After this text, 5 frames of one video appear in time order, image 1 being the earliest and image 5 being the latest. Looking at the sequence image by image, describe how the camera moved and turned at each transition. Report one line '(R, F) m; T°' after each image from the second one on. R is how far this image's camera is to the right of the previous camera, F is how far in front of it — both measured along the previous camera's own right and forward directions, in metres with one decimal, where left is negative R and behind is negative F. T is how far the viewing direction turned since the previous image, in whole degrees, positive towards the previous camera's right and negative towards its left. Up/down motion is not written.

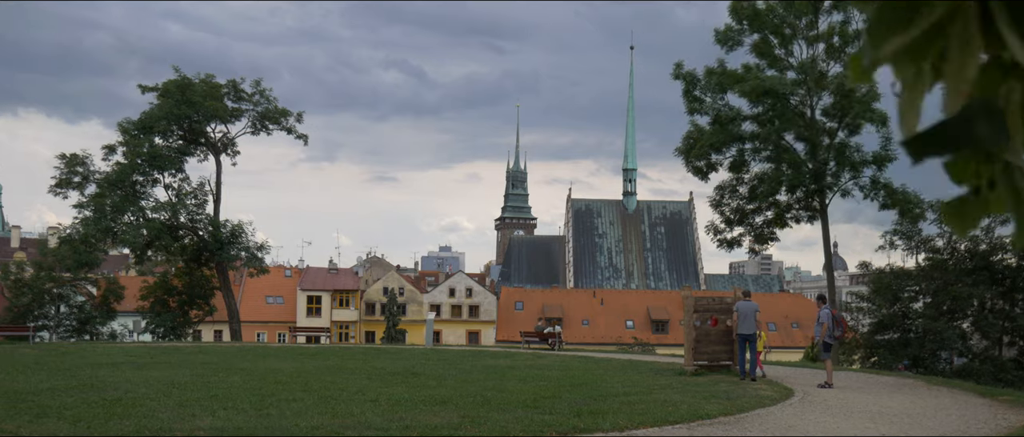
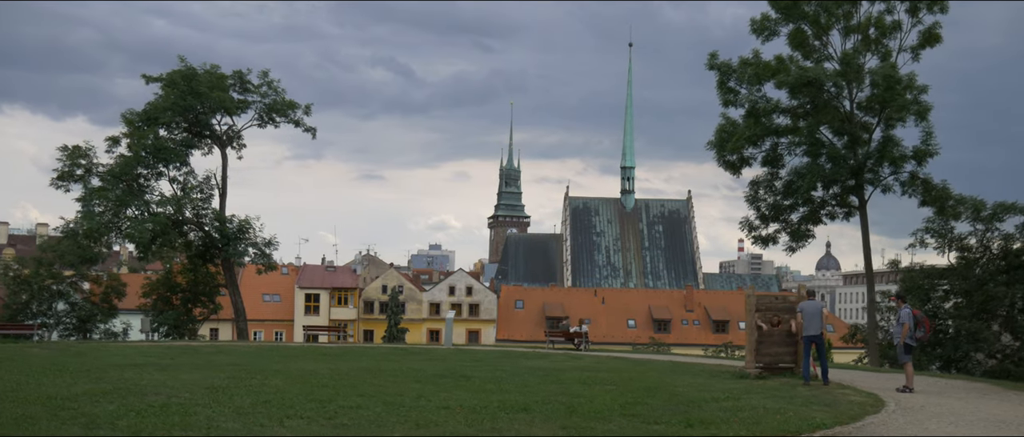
(-1.2, +1.1) m; +1°
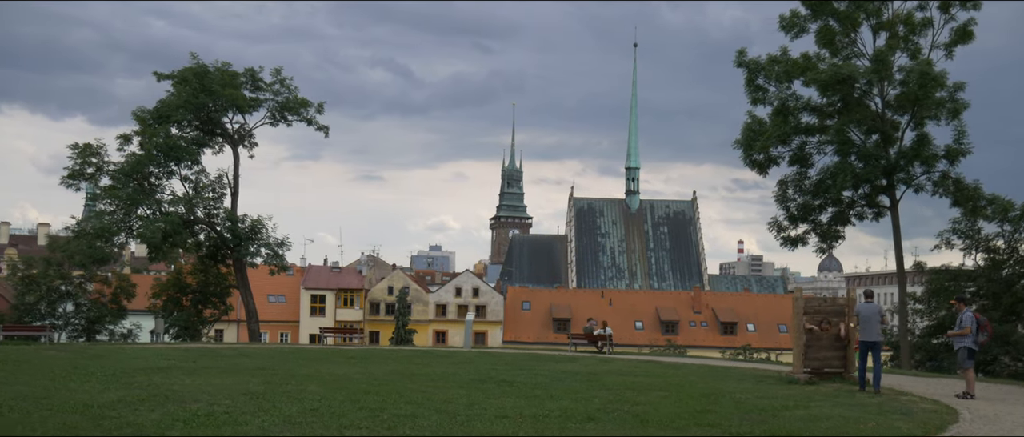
(-0.7, +0.6) m; 0°
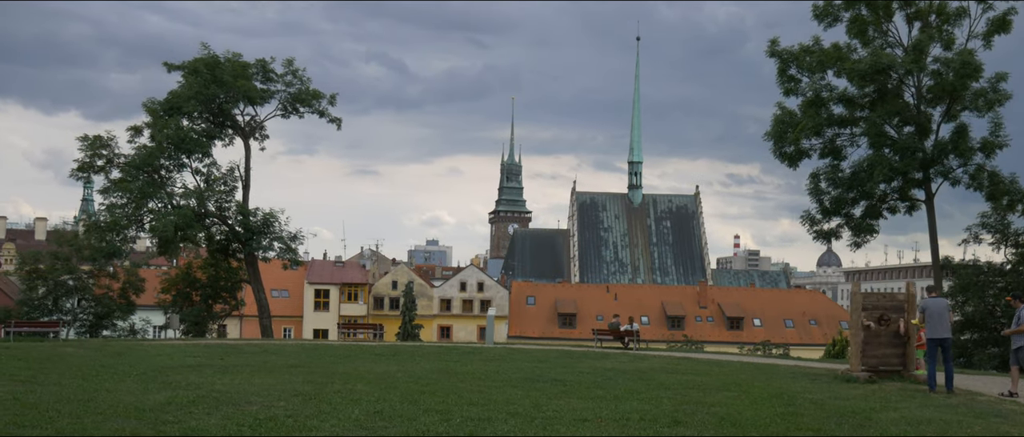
(-0.9, +0.7) m; 0°
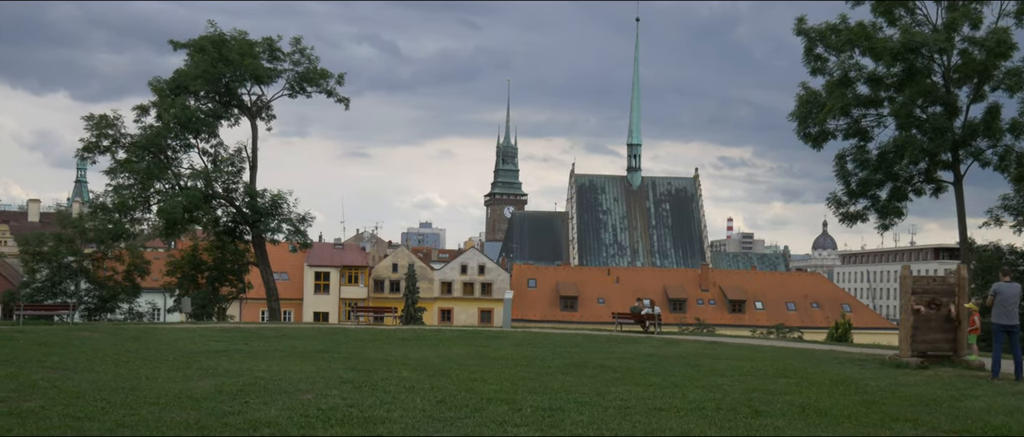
(-0.8, +0.6) m; 0°
